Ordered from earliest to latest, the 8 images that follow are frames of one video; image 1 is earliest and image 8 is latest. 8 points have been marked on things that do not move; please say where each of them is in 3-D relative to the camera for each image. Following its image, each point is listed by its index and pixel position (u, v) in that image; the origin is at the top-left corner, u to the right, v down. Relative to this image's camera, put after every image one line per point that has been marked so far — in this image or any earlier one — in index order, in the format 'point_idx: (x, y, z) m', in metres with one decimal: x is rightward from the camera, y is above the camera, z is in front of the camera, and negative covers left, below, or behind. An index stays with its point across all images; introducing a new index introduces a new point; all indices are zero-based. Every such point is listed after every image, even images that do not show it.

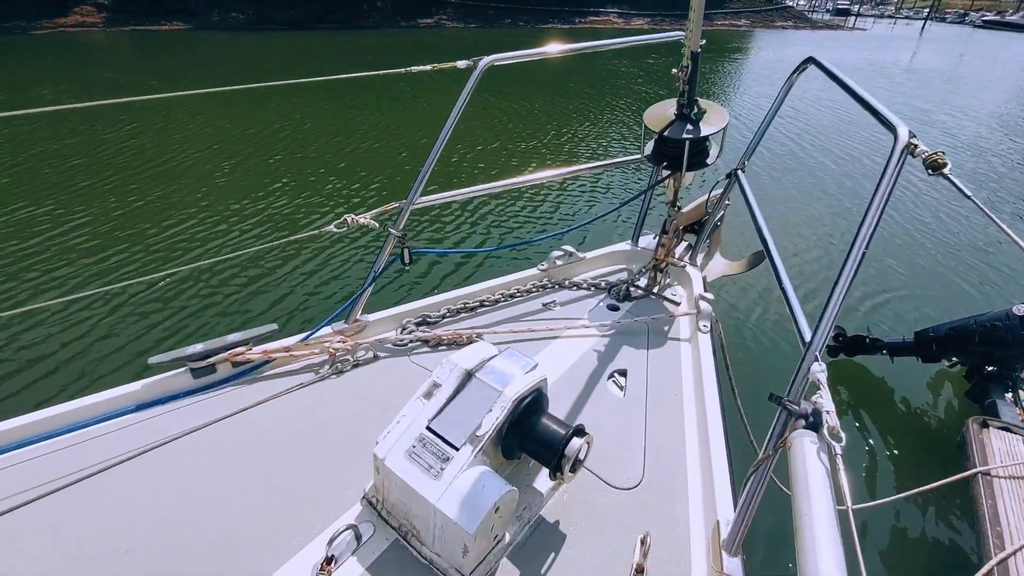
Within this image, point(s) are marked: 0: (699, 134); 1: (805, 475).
0: (+0.9, +0.8, +2.5) m
1: (+0.8, -0.5, +1.4) m
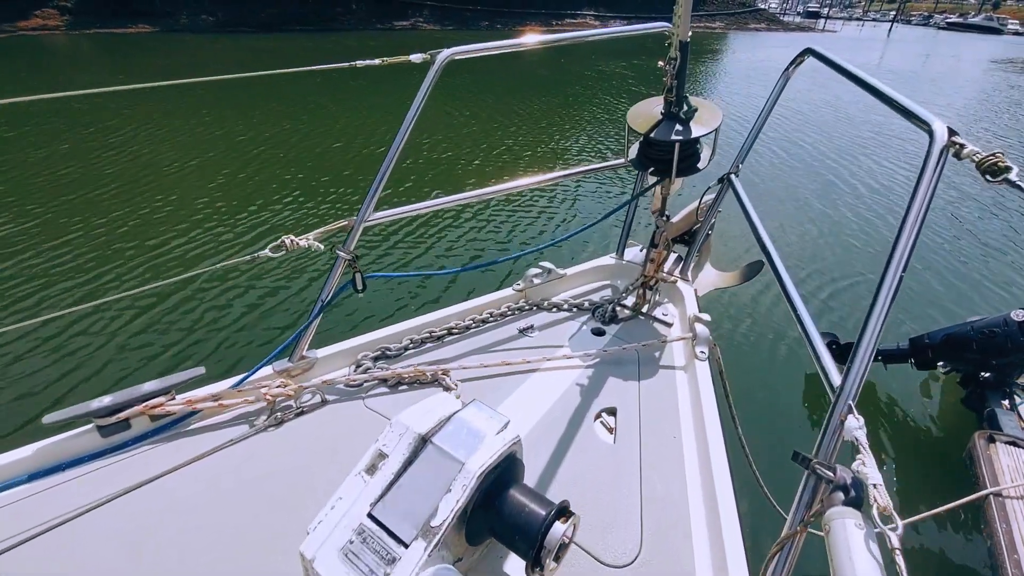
0: (+0.8, +0.7, +2.2) m
1: (+0.7, -0.6, +1.1) m
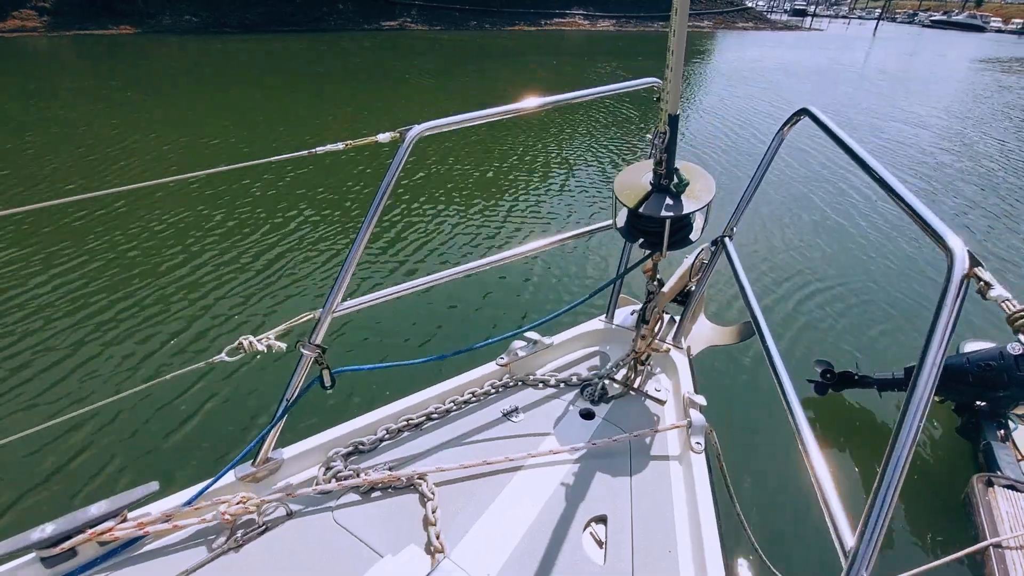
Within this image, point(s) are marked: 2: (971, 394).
0: (+0.7, +0.3, +2.1) m
1: (+0.7, -1.0, +0.9) m
2: (+4.6, -1.0, +5.2) m
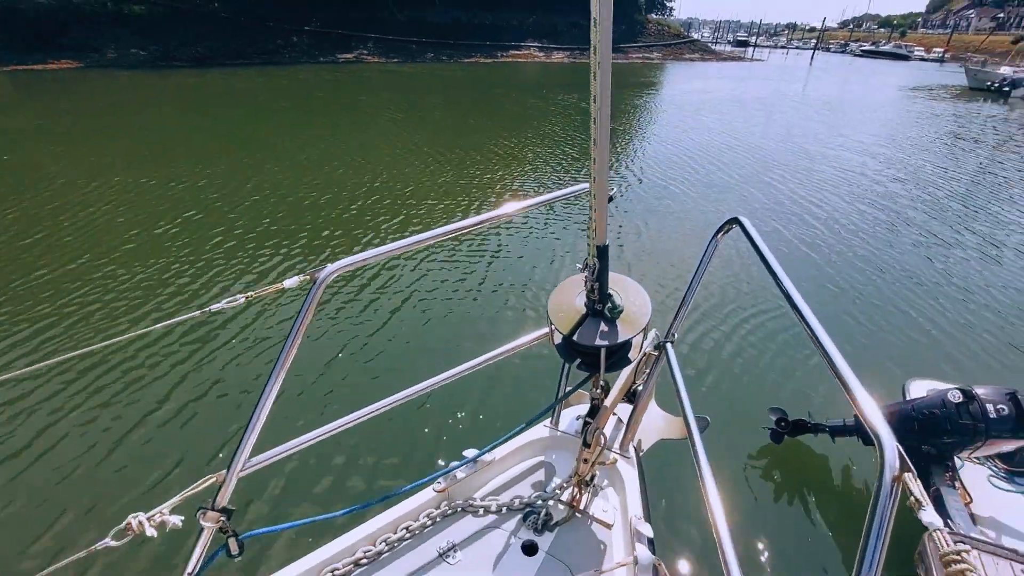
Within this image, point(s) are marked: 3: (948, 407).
0: (+0.4, -0.2, +2.0) m
1: (+0.5, -1.4, +0.8) m
2: (+4.1, -1.5, +5.3) m
3: (+4.3, -1.1, +5.1) m
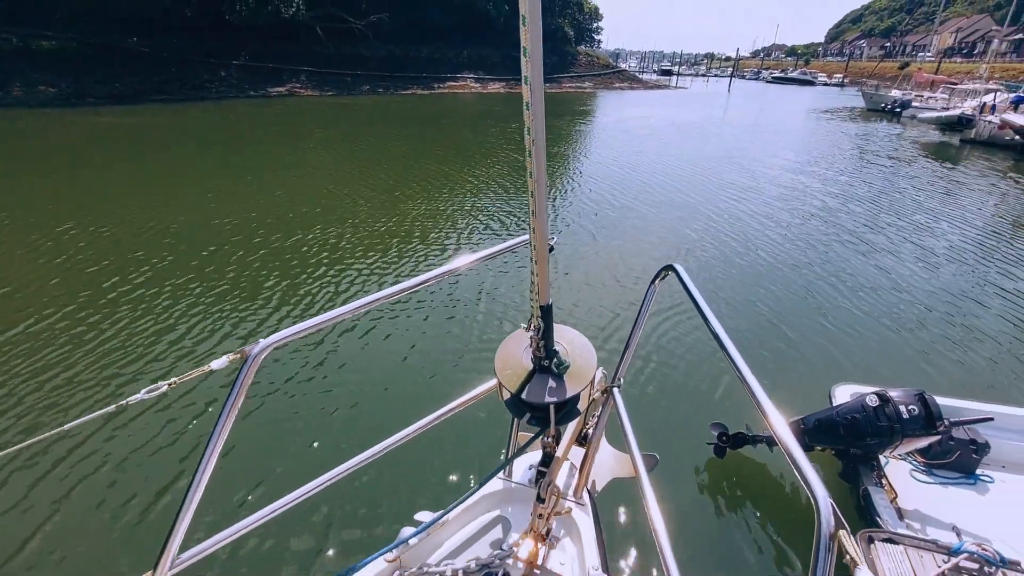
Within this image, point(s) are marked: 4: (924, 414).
0: (+0.2, -0.4, +2.0) m
1: (+0.5, -1.6, +0.8) m
2: (+3.7, -1.7, +5.6) m
3: (+3.8, -1.3, +5.5) m
4: (+4.3, -1.3, +5.3) m
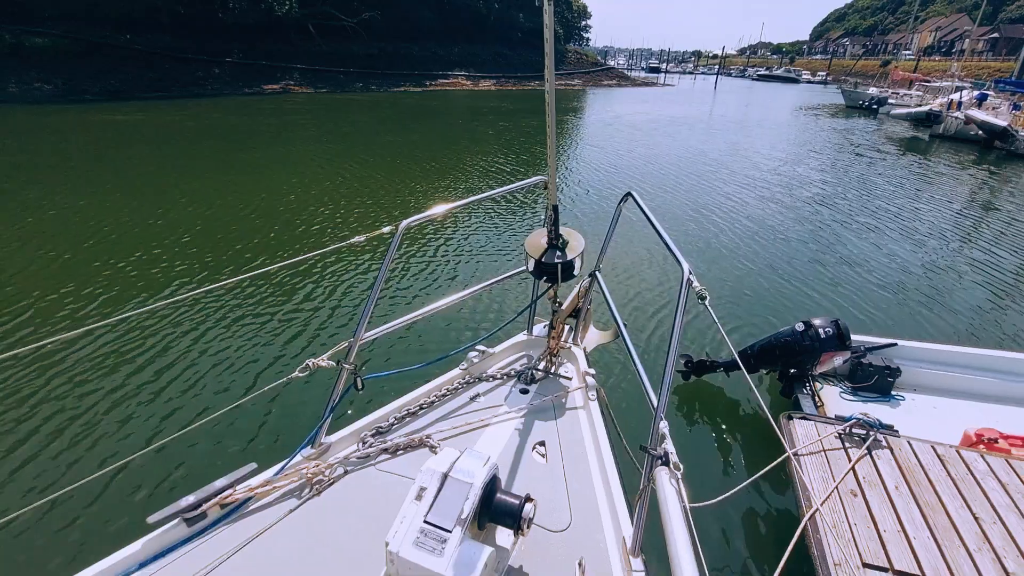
0: (+0.4, +0.2, +3.5) m
1: (+0.7, -0.9, +2.3) m
2: (+3.8, -1.0, +7.2) m
3: (+4.0, -0.6, +7.1) m
4: (+4.4, -0.6, +6.9) m
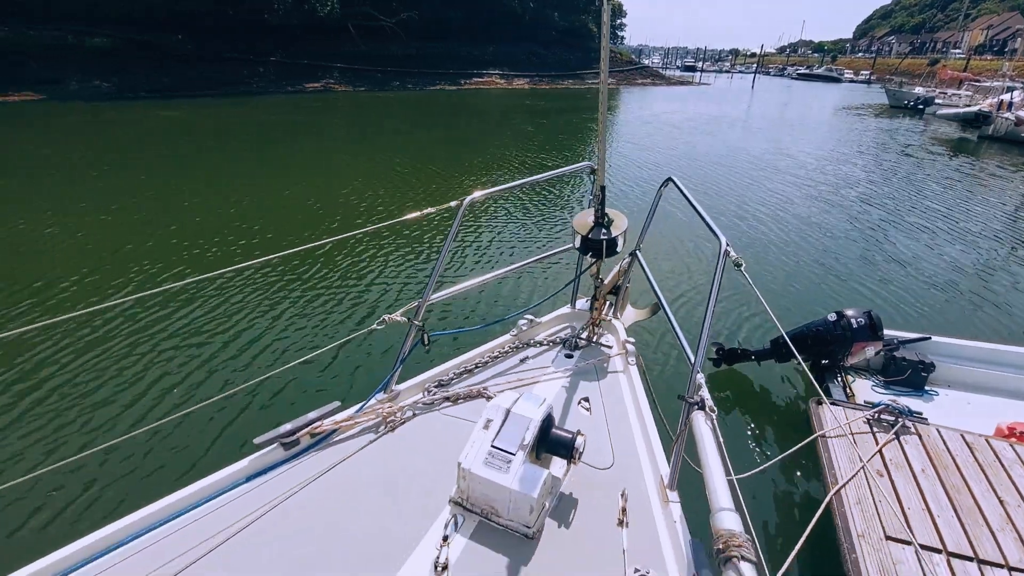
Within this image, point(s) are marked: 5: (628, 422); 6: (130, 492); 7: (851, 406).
0: (+0.7, +0.4, +3.9) m
1: (+1.0, -0.8, +2.6) m
2: (+4.3, -0.9, +7.3) m
3: (+4.5, -0.5, +7.2) m
4: (+4.9, -0.5, +7.1) m
5: (+0.8, -0.9, +3.4) m
6: (-4.4, -2.3, +5.9) m
7: (+4.1, -1.4, +6.2) m
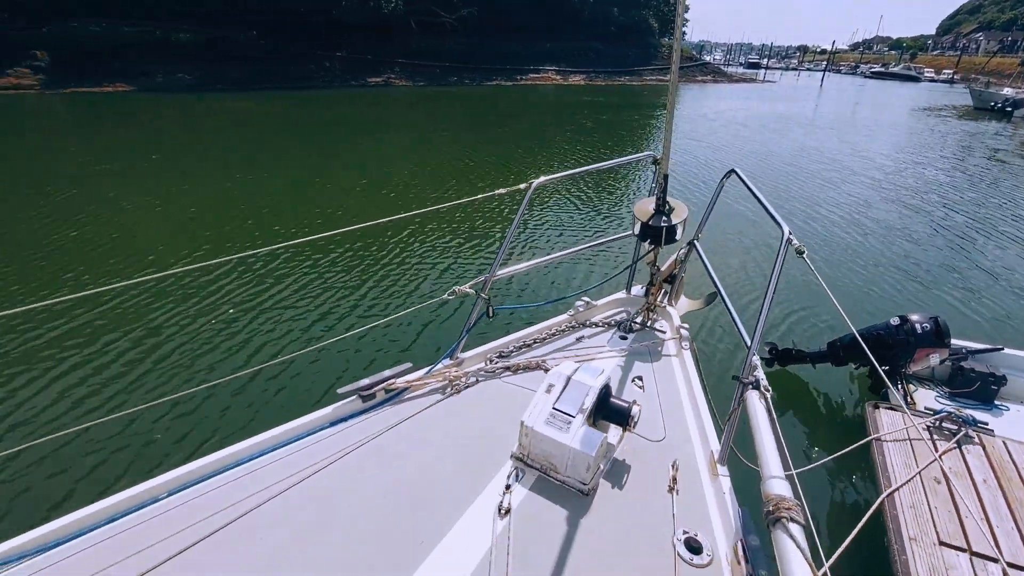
0: (+1.2, +0.5, +4.0) m
1: (+1.3, -0.7, +2.7) m
2: (+5.0, -0.9, +7.1) m
3: (+5.2, -0.6, +7.0) m
4: (+5.6, -0.6, +6.8) m
5: (+1.2, -0.8, +3.6) m
6: (-3.9, -1.9, +6.5) m
7: (+4.7, -1.5, +6.1) m
